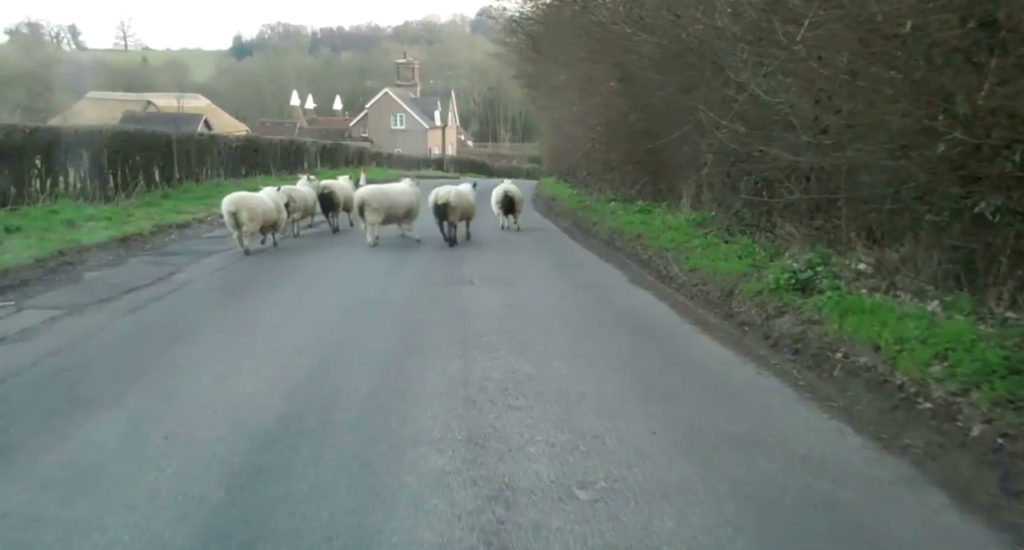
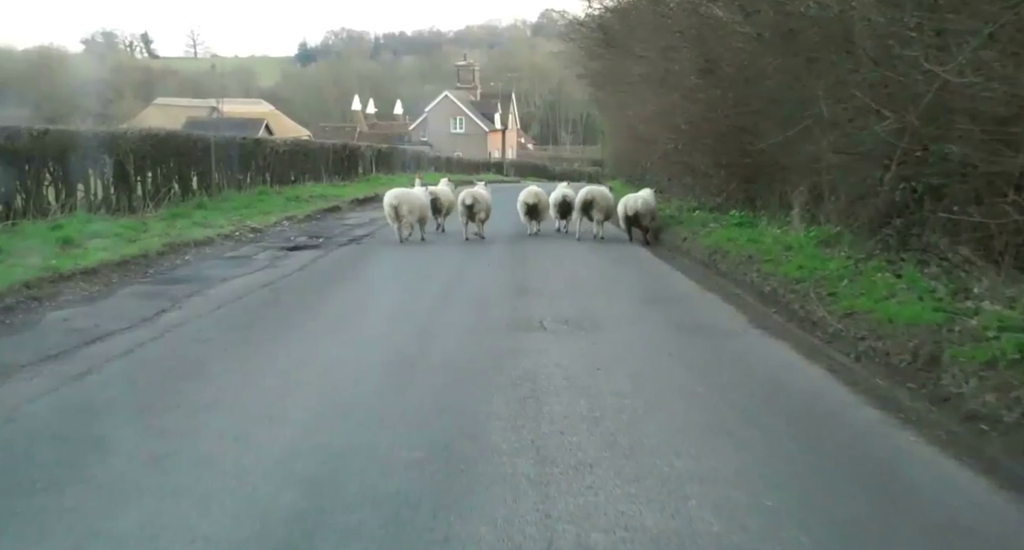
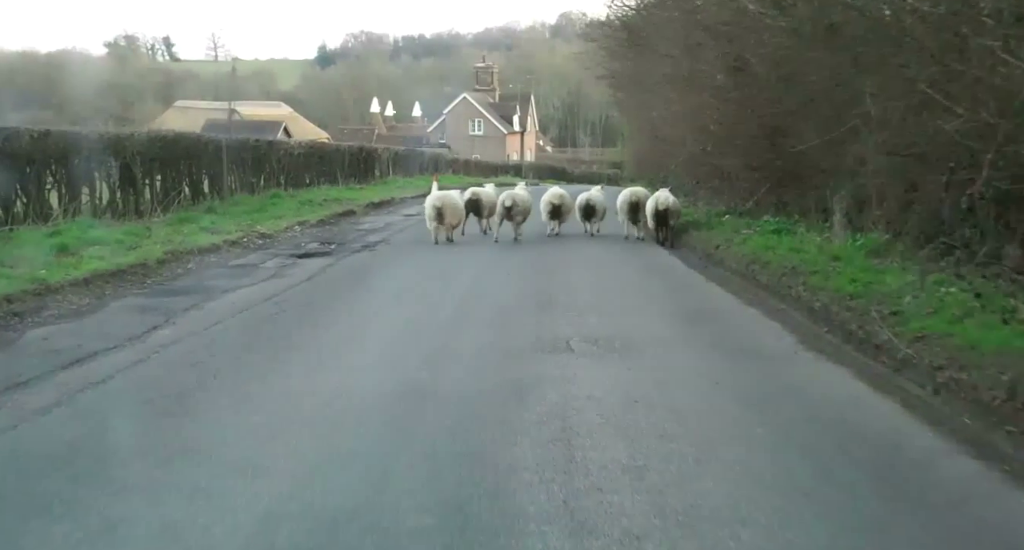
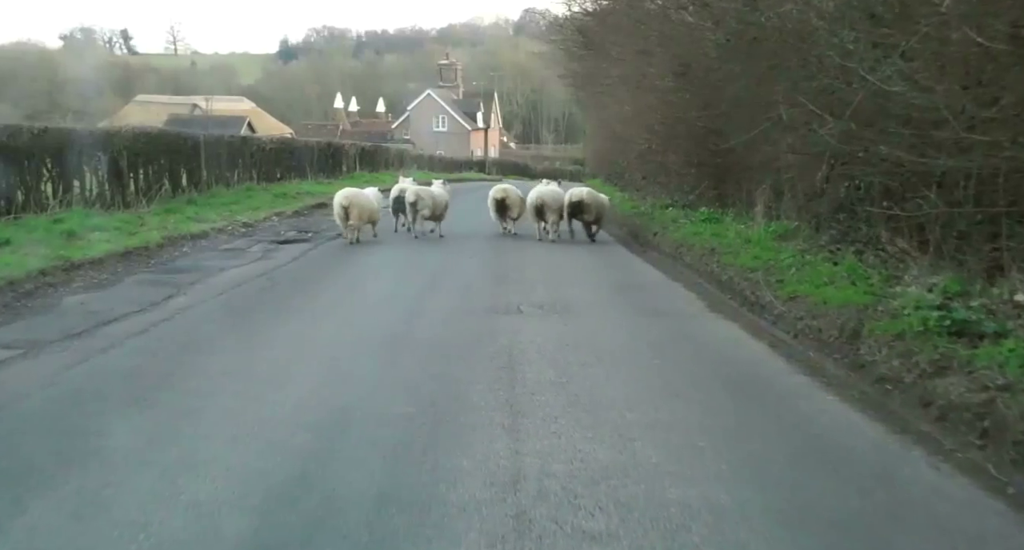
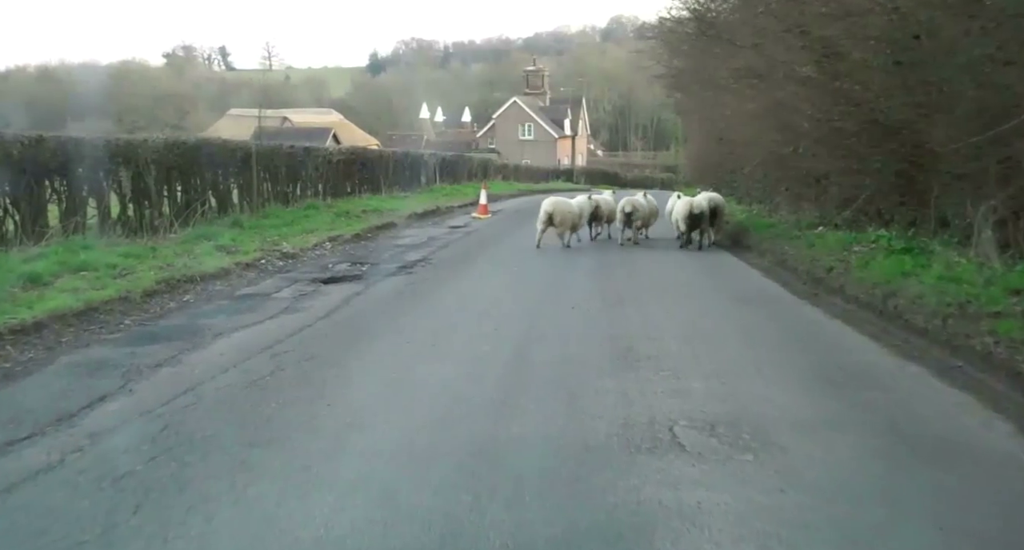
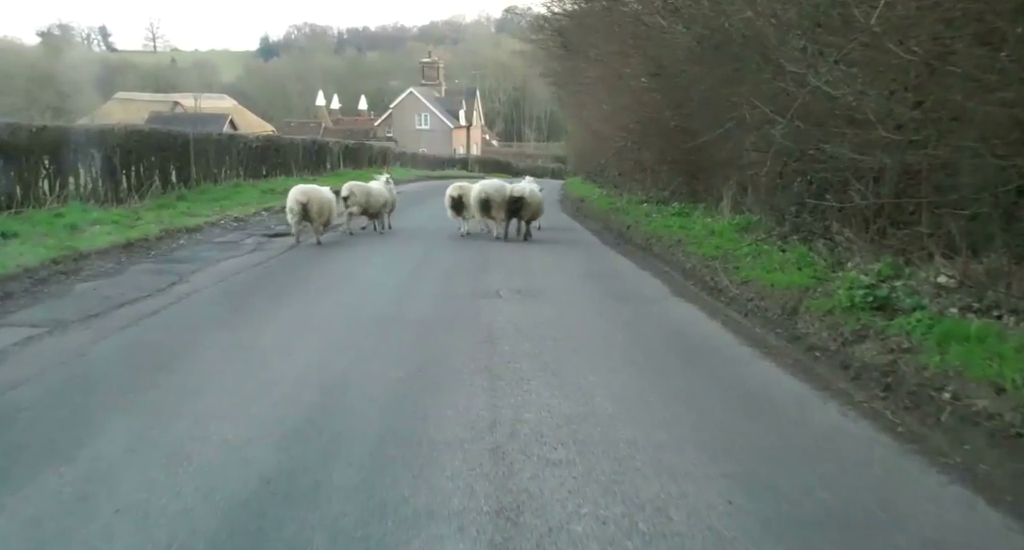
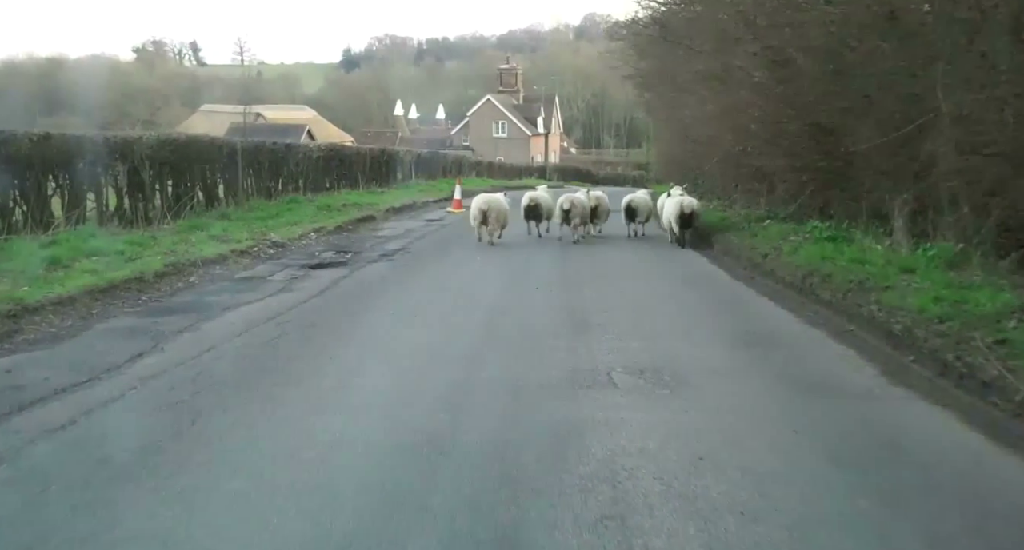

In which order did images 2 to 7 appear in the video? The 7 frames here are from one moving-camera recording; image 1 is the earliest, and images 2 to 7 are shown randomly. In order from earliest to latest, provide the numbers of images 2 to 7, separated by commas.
6, 4, 2, 3, 7, 5
